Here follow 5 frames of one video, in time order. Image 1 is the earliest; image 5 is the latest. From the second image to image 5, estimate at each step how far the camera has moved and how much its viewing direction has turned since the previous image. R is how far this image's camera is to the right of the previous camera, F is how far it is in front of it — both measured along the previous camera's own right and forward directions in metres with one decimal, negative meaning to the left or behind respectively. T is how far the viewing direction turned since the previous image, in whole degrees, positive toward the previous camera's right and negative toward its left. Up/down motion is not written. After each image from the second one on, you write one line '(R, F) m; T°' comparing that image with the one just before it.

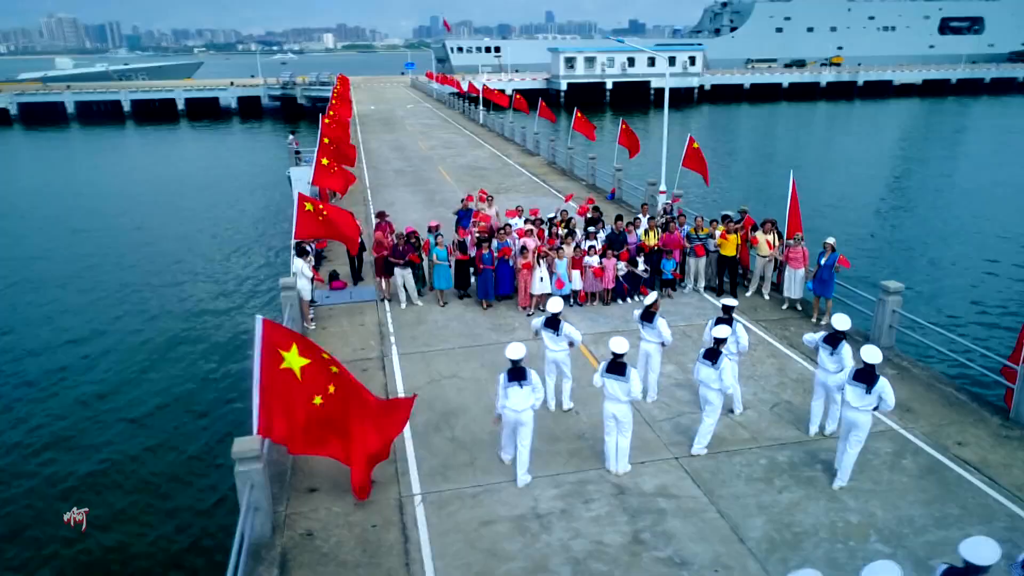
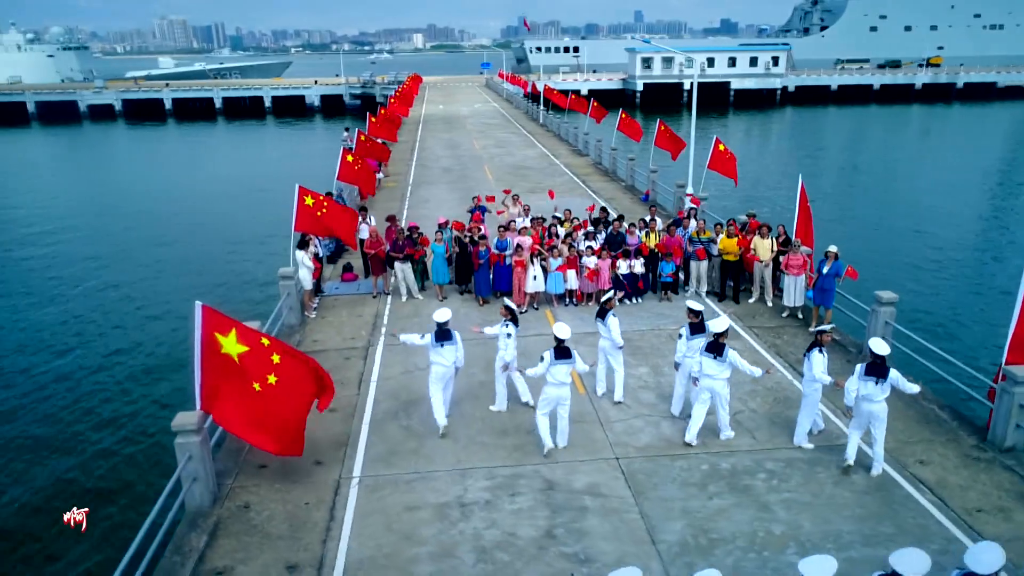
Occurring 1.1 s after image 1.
(+1.8, -0.1) m; -6°
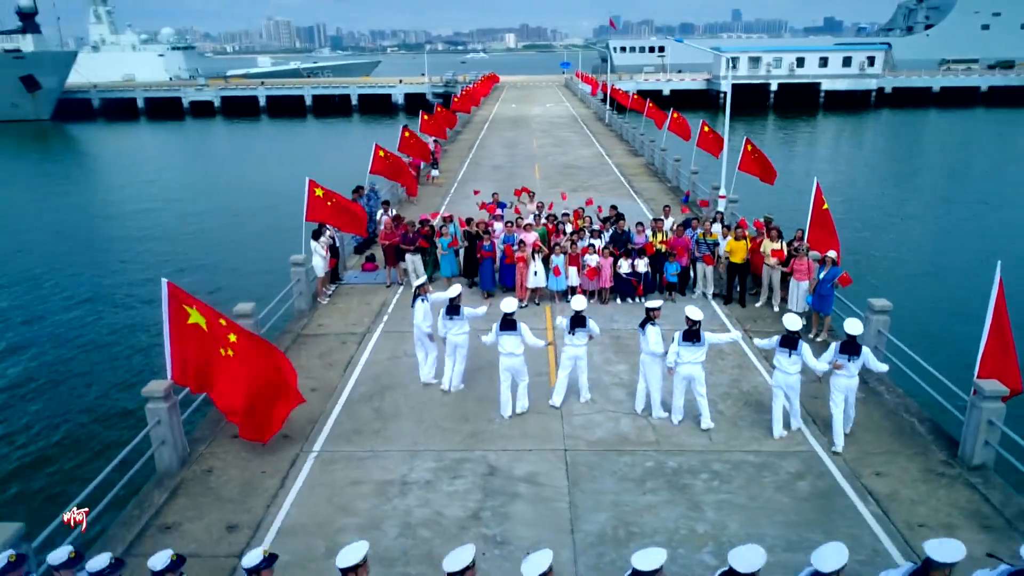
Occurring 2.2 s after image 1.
(+1.8, -0.2) m; -7°
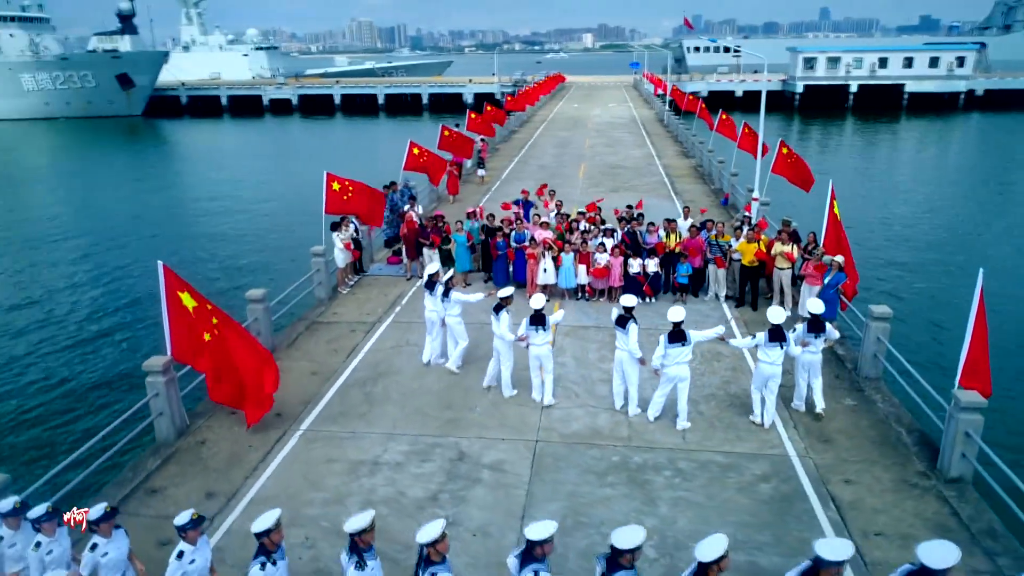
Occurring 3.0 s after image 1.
(+1.3, -0.2) m; -6°
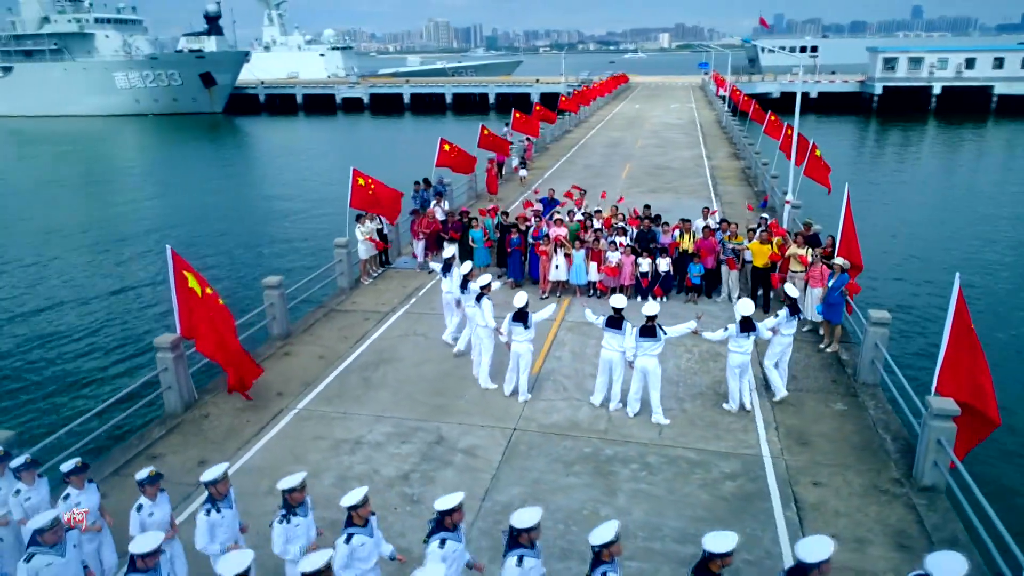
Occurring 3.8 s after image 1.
(+1.2, -0.3) m; -5°
